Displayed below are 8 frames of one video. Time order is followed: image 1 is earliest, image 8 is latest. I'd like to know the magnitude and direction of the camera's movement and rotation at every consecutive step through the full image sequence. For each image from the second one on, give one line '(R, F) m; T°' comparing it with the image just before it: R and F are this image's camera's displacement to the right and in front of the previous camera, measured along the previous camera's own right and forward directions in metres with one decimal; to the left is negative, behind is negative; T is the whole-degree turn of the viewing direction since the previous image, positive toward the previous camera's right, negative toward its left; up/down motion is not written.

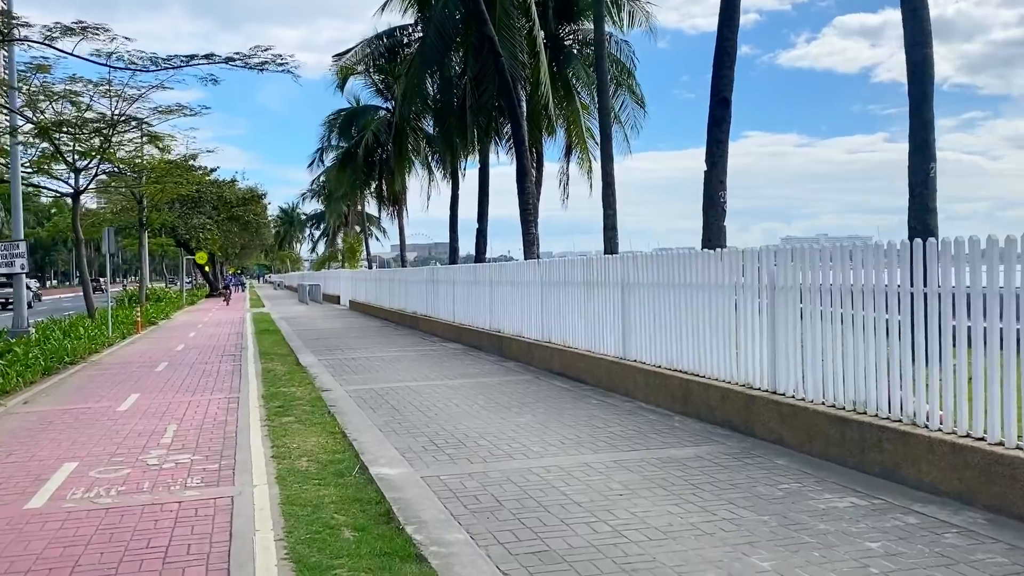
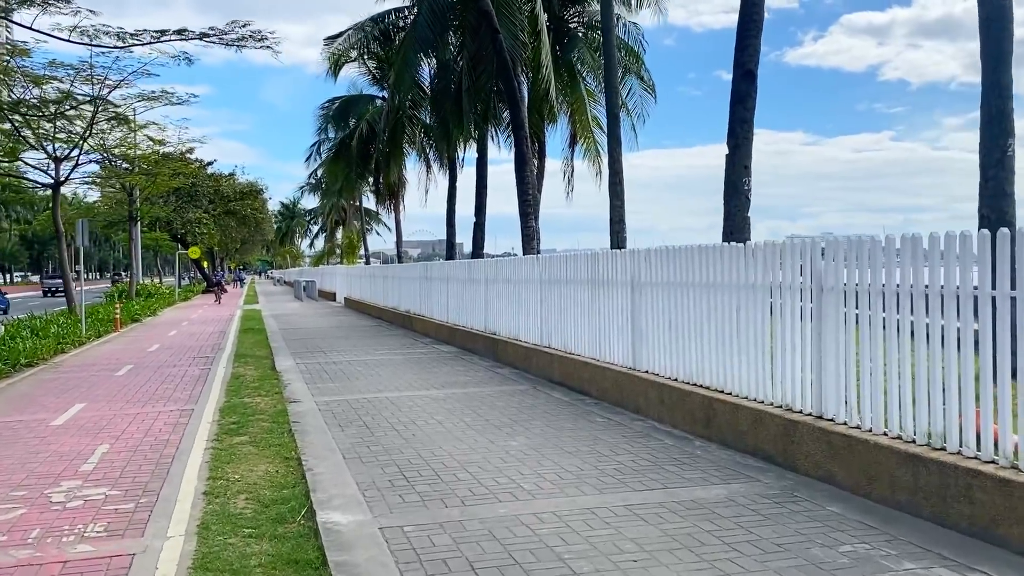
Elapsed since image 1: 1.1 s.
(+0.1, +1.4) m; 0°
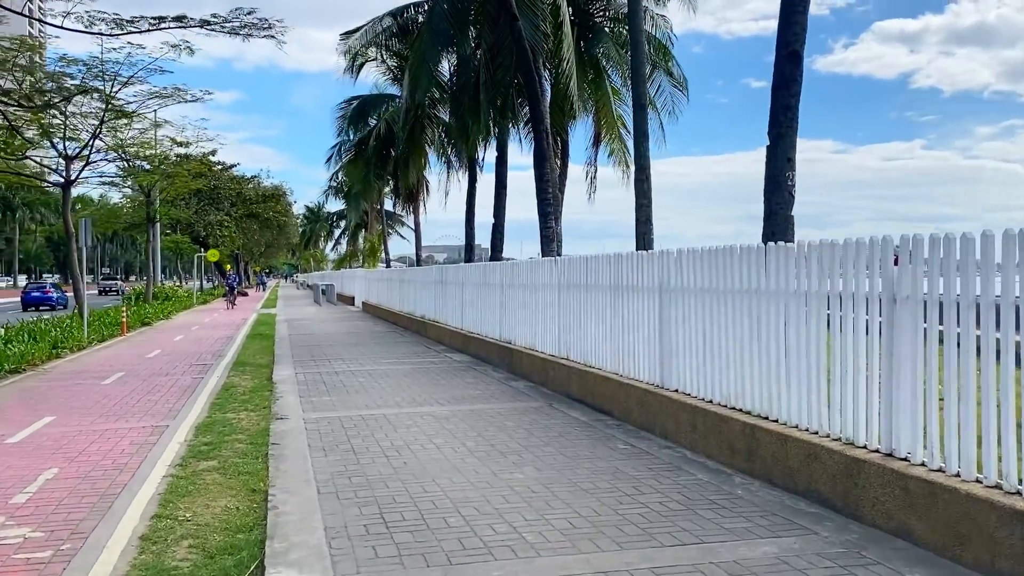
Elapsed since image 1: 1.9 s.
(+0.1, +1.1) m; -2°
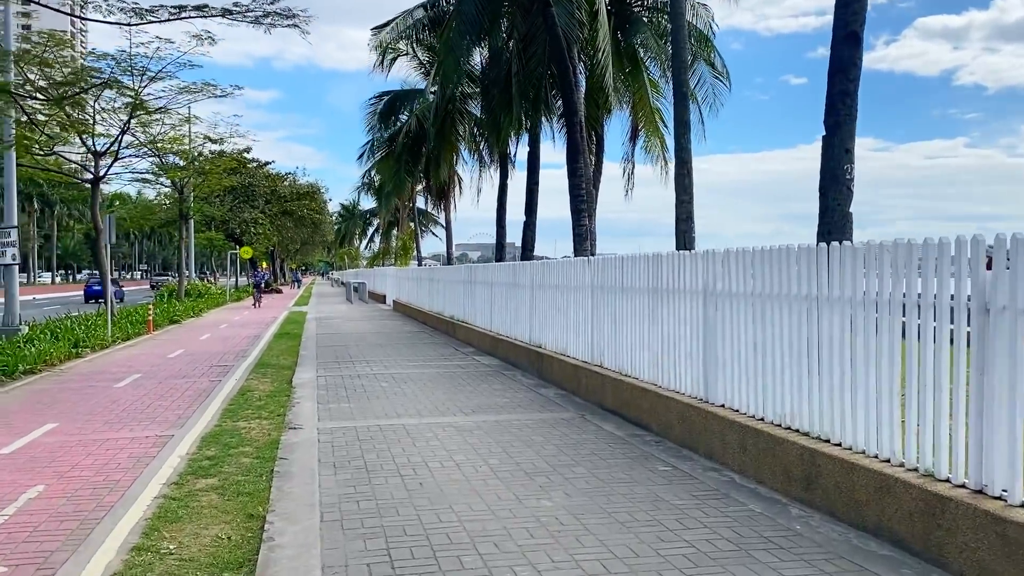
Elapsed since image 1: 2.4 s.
(0.0, +0.7) m; -2°
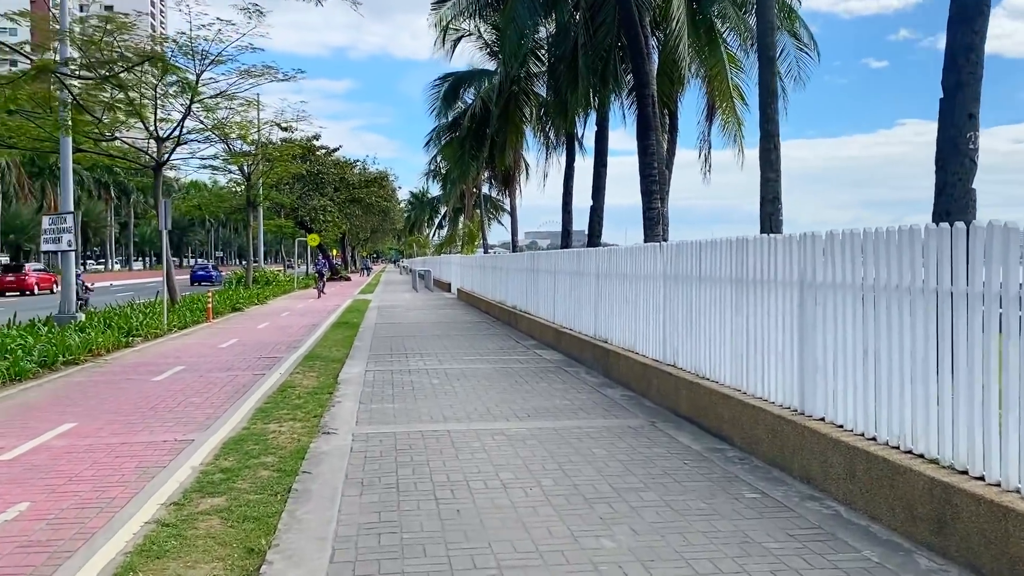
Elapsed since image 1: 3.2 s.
(+0.1, +1.1) m; -4°
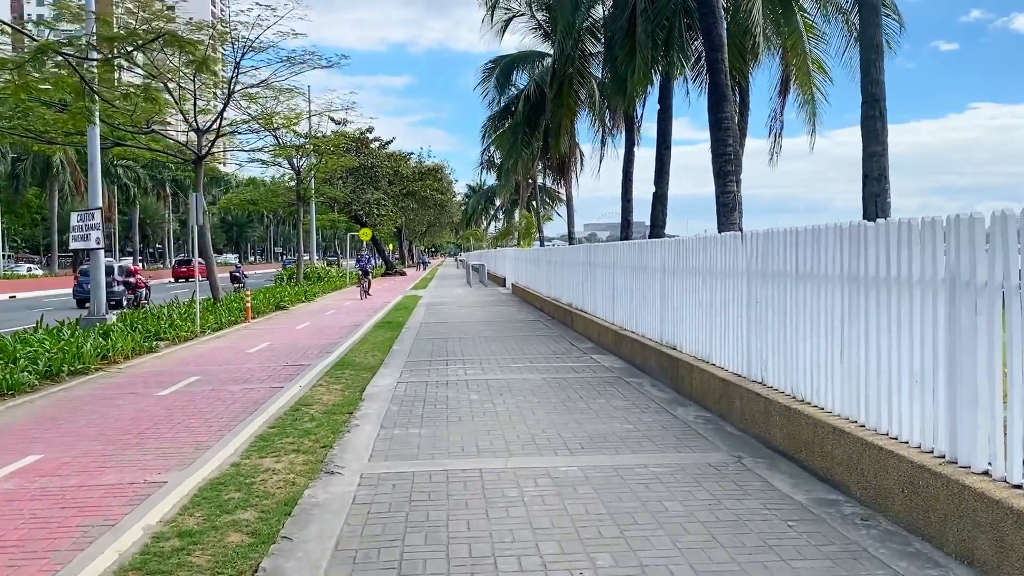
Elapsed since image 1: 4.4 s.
(+0.1, +1.6) m; -4°
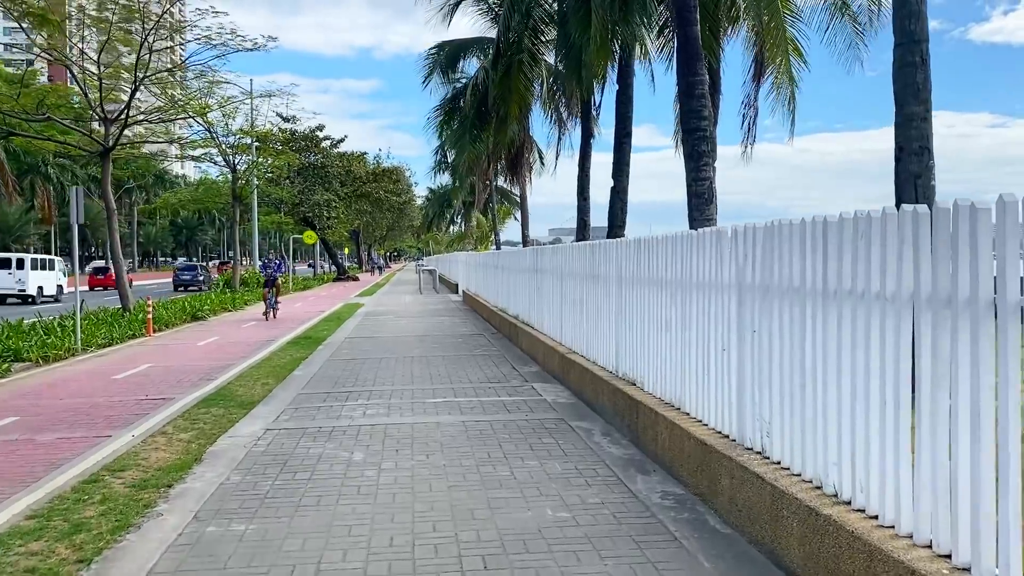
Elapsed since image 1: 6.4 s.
(+0.5, +2.6) m; +2°
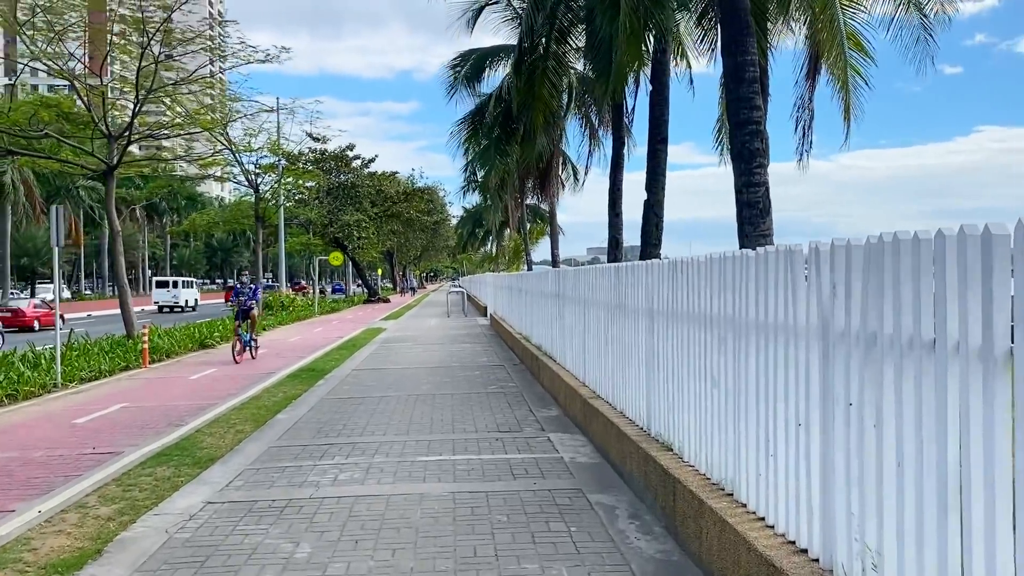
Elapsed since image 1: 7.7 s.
(+0.2, +1.7) m; -2°
